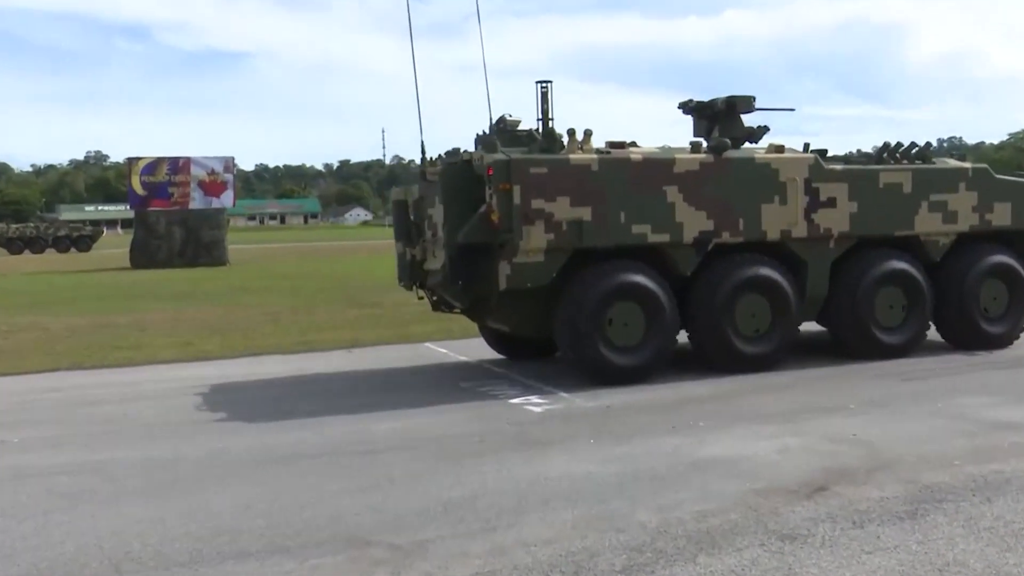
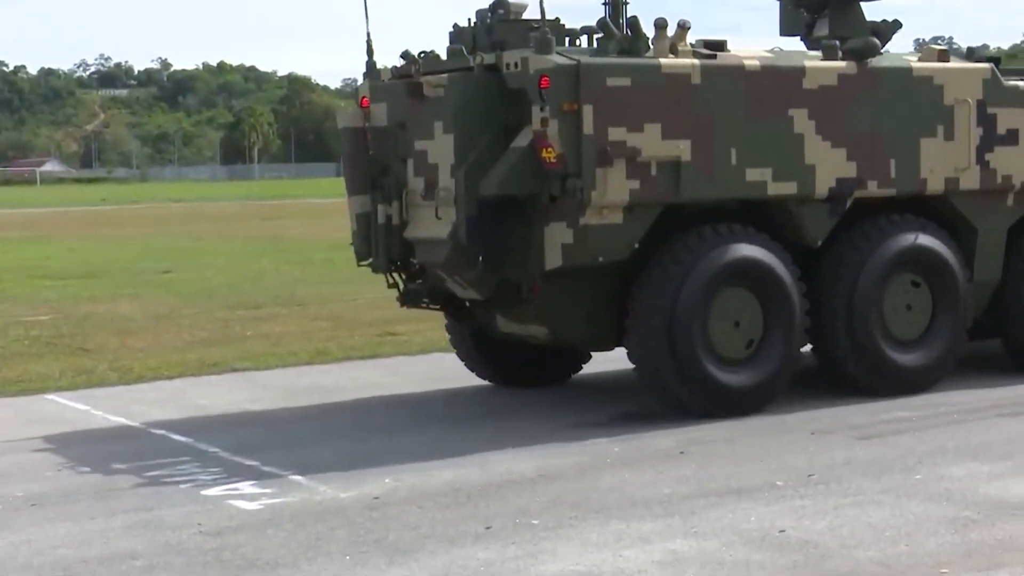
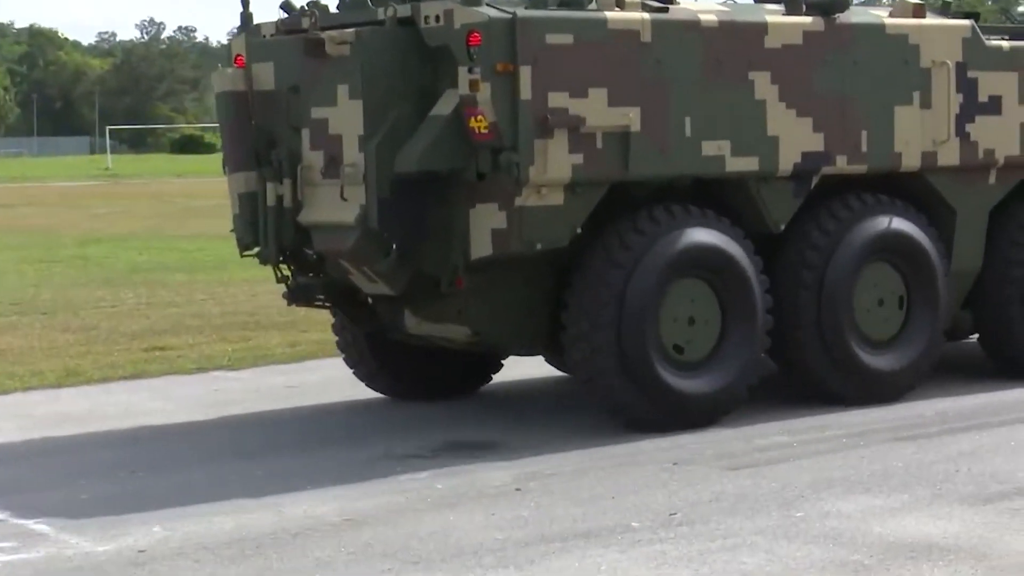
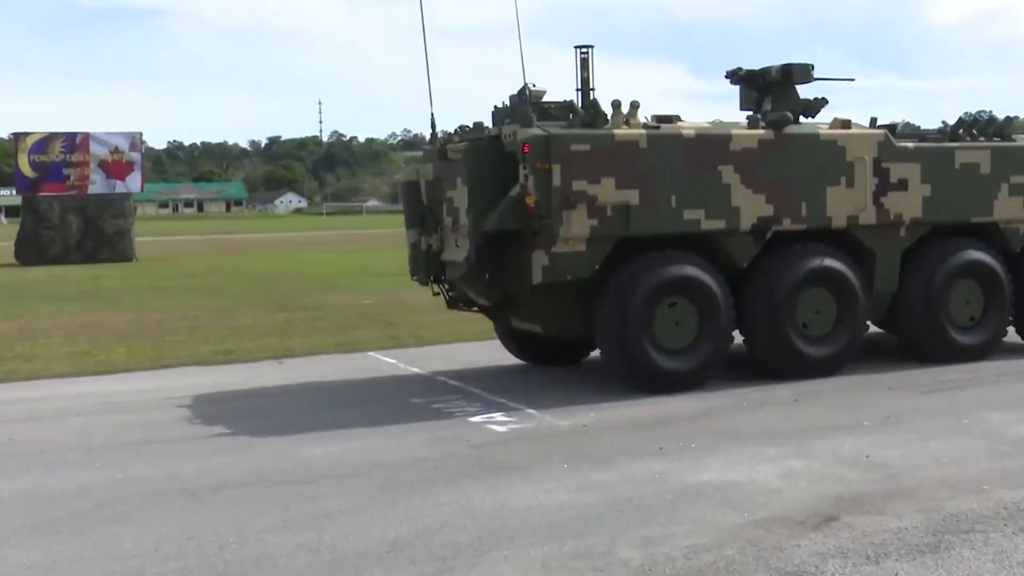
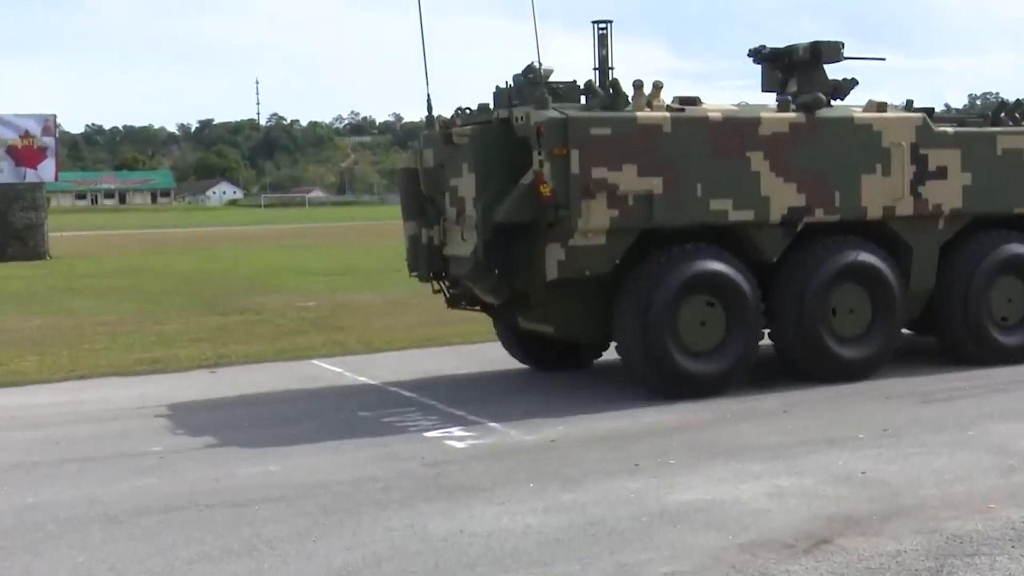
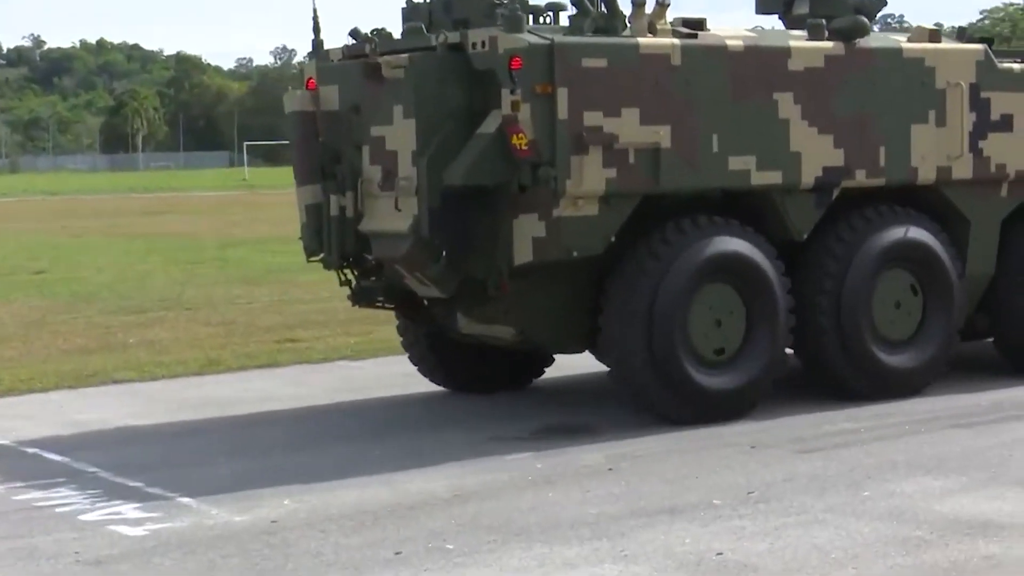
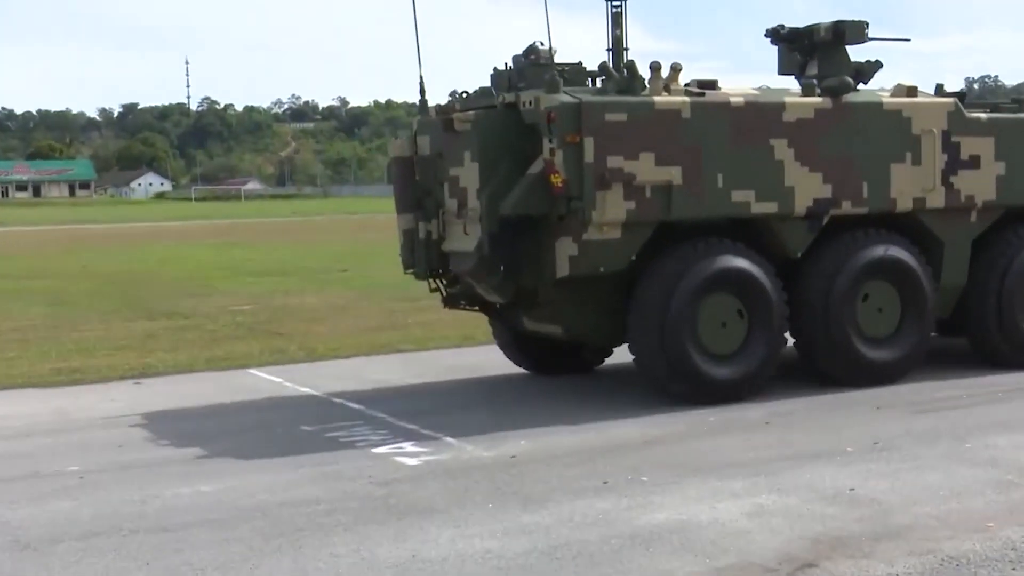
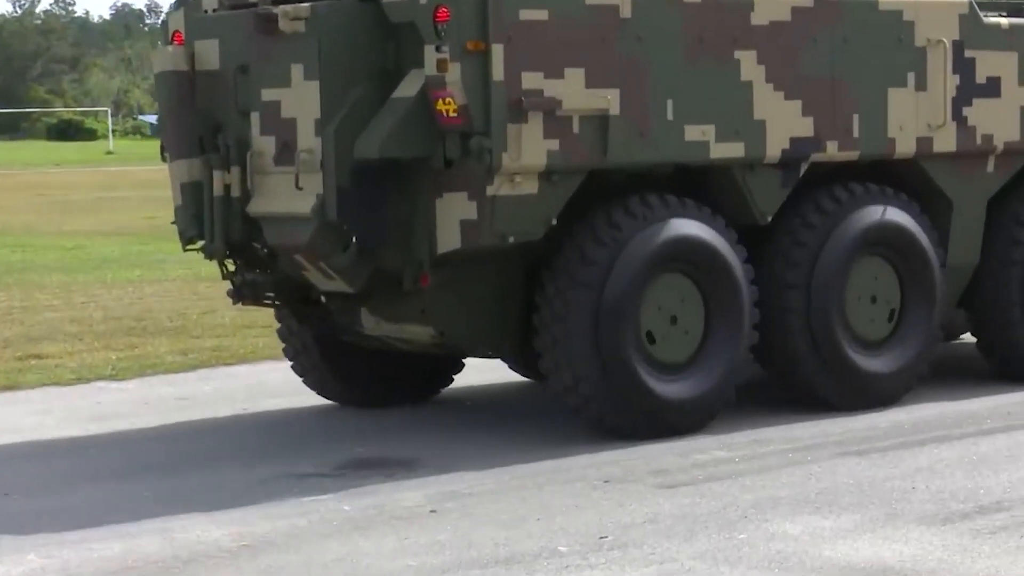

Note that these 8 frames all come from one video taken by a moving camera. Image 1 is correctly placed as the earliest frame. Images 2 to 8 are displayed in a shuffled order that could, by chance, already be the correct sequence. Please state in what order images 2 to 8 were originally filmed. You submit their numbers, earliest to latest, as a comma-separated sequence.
4, 5, 7, 2, 6, 3, 8
